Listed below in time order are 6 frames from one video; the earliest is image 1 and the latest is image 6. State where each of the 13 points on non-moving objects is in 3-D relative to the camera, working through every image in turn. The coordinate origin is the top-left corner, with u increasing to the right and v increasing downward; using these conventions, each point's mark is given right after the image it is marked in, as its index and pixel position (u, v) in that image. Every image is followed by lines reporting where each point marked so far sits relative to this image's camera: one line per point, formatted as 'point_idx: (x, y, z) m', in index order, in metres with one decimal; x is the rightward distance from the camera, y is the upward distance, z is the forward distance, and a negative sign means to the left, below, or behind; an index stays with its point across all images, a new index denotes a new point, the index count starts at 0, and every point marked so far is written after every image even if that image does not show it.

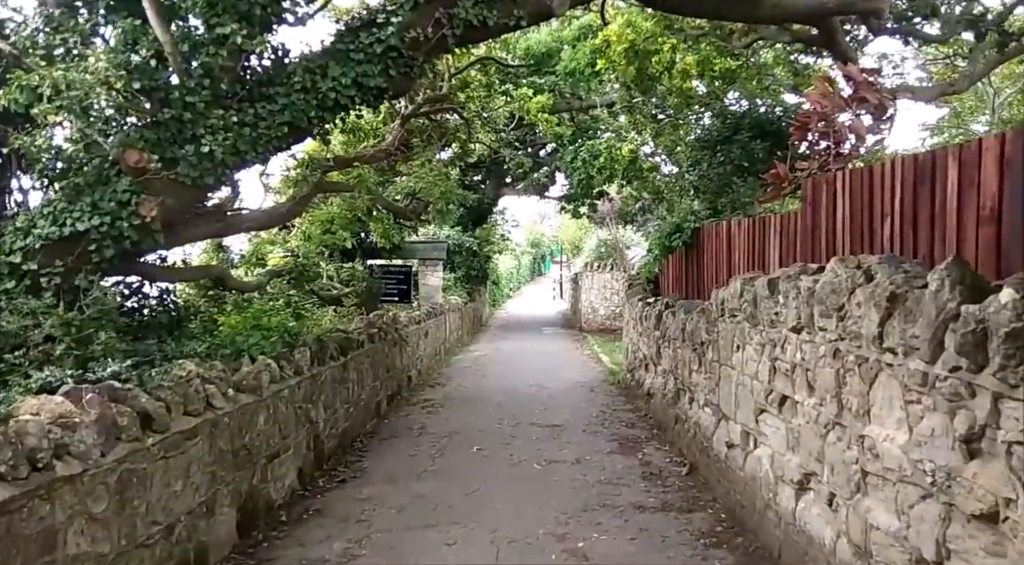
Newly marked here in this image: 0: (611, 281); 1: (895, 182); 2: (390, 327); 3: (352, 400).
0: (+2.6, 0.0, +18.9) m
1: (+1.8, +0.5, +3.4) m
2: (-1.6, -0.6, +9.4) m
3: (-1.6, -1.2, +7.1) m
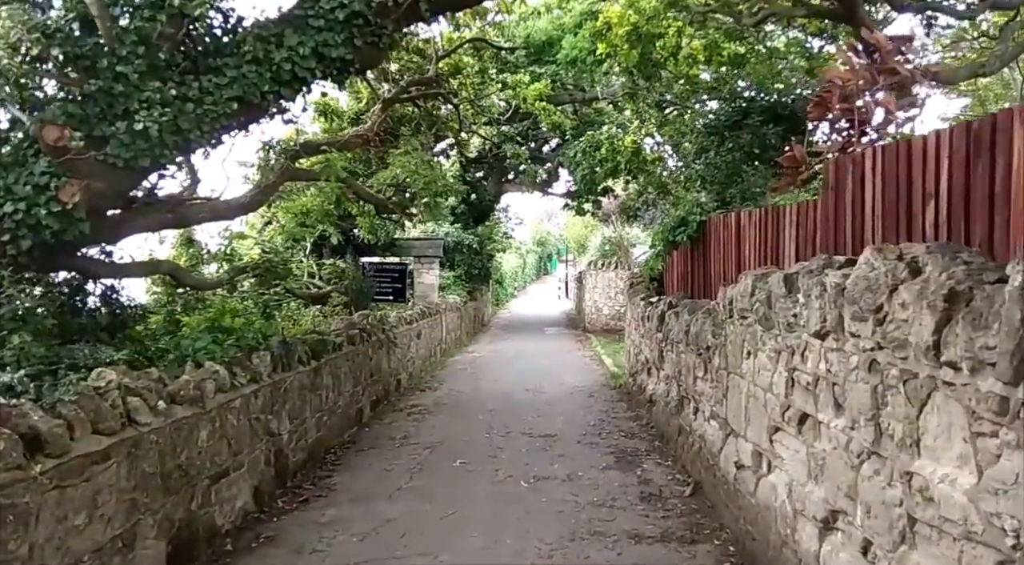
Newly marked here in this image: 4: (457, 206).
0: (+2.7, +0.1, +18.3) m
1: (+1.7, +0.5, +2.8) m
2: (-1.7, -0.6, +8.8) m
3: (-1.7, -1.2, +6.5) m
4: (-1.4, +2.0, +18.7) m
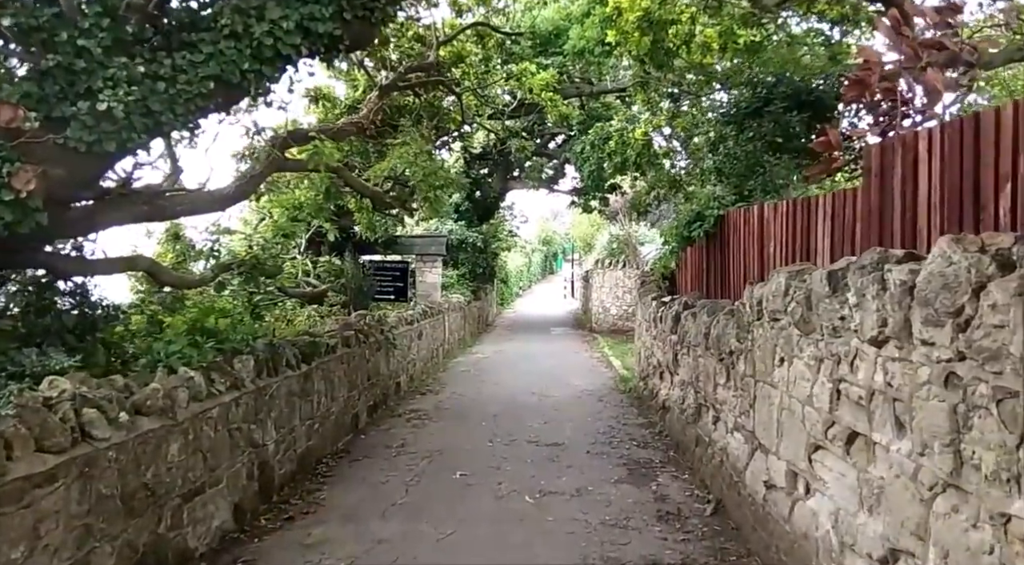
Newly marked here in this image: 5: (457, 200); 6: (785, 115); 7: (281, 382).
0: (+2.8, +0.1, +17.8) m
1: (+1.7, +0.5, +2.4) m
2: (-1.6, -0.5, +8.4) m
3: (-1.7, -1.1, +6.1) m
4: (-1.3, +2.0, +18.2) m
5: (-1.4, +2.1, +18.1) m
6: (+2.5, +1.5, +6.4) m
7: (-1.7, -0.7, +5.3) m
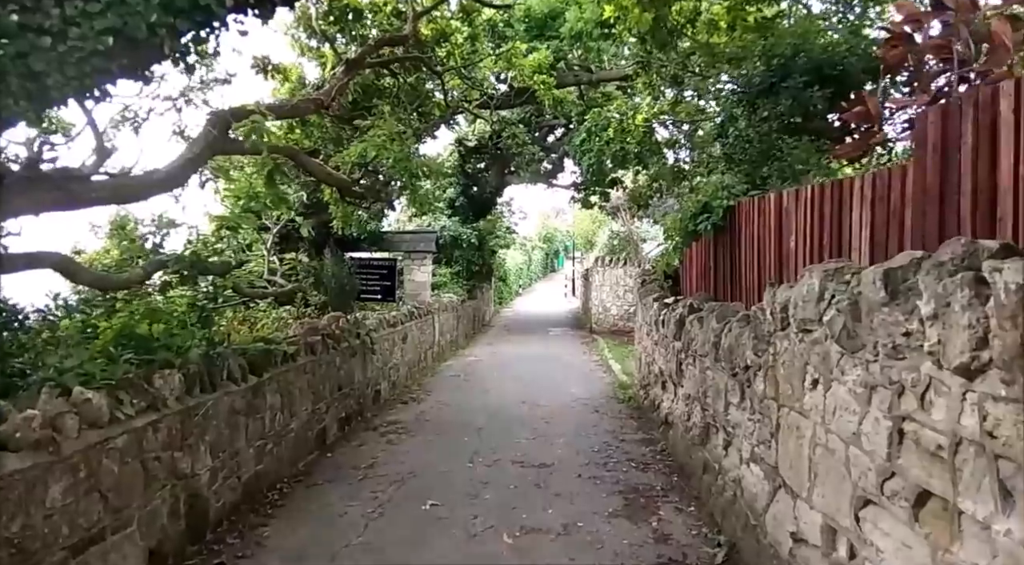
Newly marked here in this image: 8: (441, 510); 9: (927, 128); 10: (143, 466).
0: (+2.7, +0.1, +17.1) m
1: (+1.5, +0.5, +1.6) m
2: (-1.8, -0.5, +7.6) m
3: (-1.8, -1.1, +5.4) m
4: (-1.4, +2.1, +17.5) m
5: (-1.5, +2.1, +17.4) m
6: (+2.3, +1.5, +5.6) m
7: (-1.9, -0.7, +4.5) m
8: (-0.5, -1.5, +4.8) m
9: (+1.7, +0.6, +2.8) m
10: (-1.9, -1.0, +3.7) m
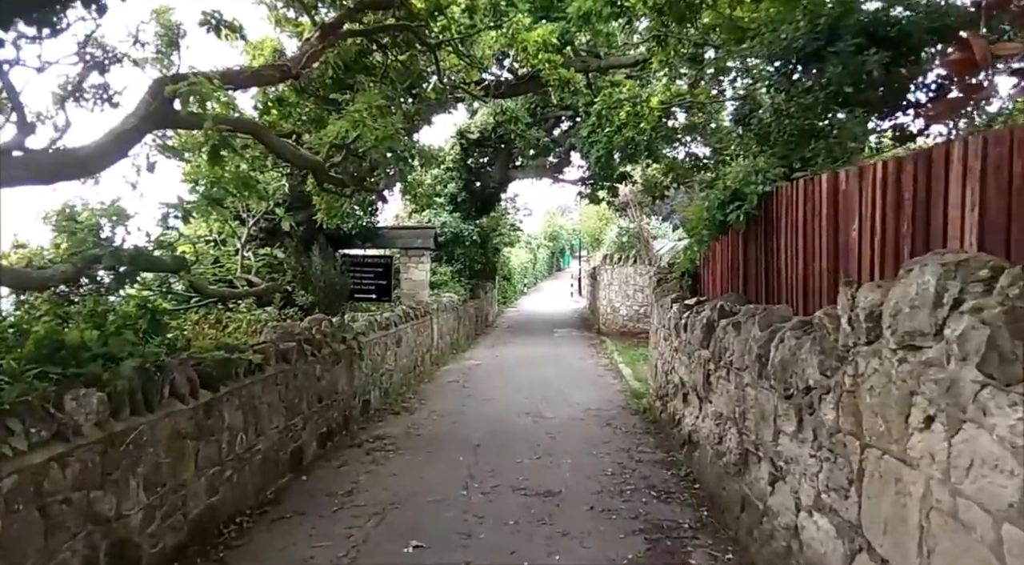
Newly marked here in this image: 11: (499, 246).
0: (+2.8, +0.1, +16.2) m
1: (+1.5, +0.5, +0.8) m
2: (-1.7, -0.5, +6.8) m
3: (-1.8, -1.1, +4.6) m
4: (-1.3, +2.1, +16.7) m
5: (-1.4, +2.2, +16.6) m
6: (+2.3, +1.5, +4.8) m
7: (-1.9, -0.7, +3.8) m
8: (-0.5, -1.5, +4.0) m
9: (+1.7, +0.6, +2.0) m
10: (-1.9, -1.0, +2.9) m
11: (-0.4, +1.0, +19.4) m
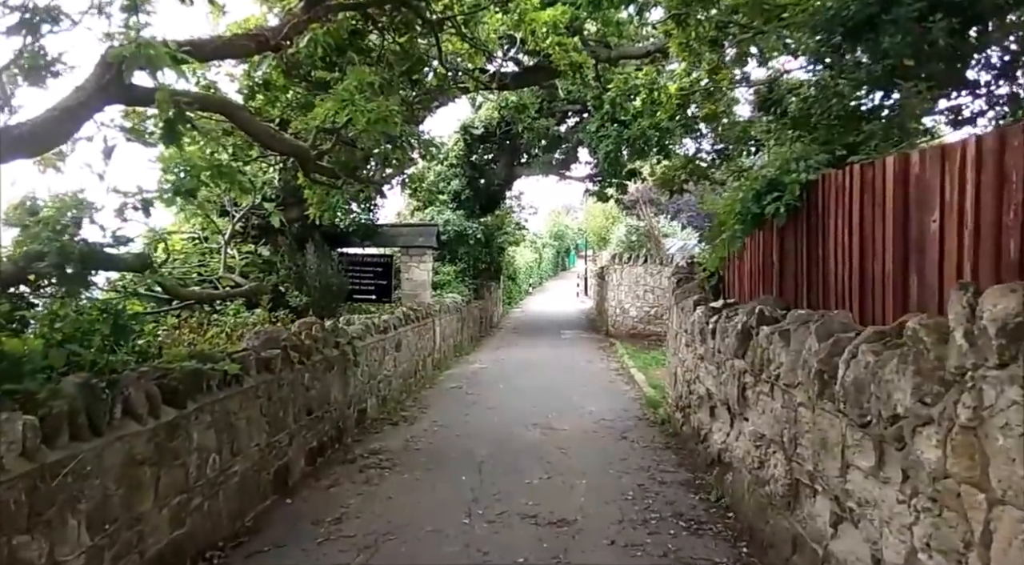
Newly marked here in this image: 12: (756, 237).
0: (+2.9, +0.1, +15.7) m
1: (+1.6, +0.5, +0.2) m
2: (-1.7, -0.5, +6.3) m
3: (-1.8, -1.1, +4.0) m
4: (-1.2, +2.1, +16.1) m
5: (-1.3, +2.2, +16.0) m
6: (+2.4, +1.5, +4.2) m
7: (-1.8, -0.7, +3.2) m
8: (-0.4, -1.5, +3.4) m
9: (+1.7, +0.6, +1.4) m
10: (-1.9, -1.0, +2.4) m
11: (-0.2, +1.0, +18.8) m
12: (+1.8, +0.3, +5.4) m
